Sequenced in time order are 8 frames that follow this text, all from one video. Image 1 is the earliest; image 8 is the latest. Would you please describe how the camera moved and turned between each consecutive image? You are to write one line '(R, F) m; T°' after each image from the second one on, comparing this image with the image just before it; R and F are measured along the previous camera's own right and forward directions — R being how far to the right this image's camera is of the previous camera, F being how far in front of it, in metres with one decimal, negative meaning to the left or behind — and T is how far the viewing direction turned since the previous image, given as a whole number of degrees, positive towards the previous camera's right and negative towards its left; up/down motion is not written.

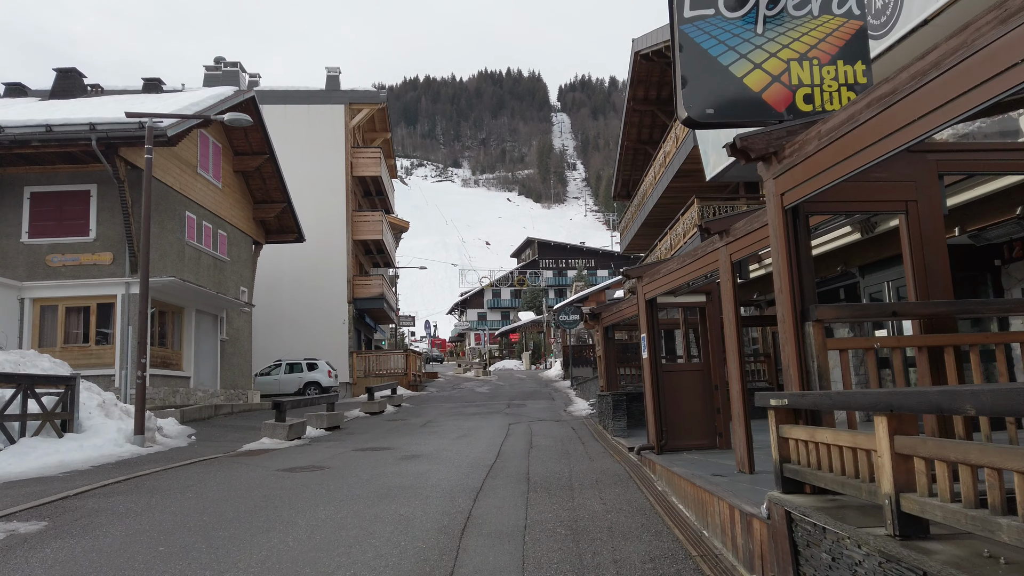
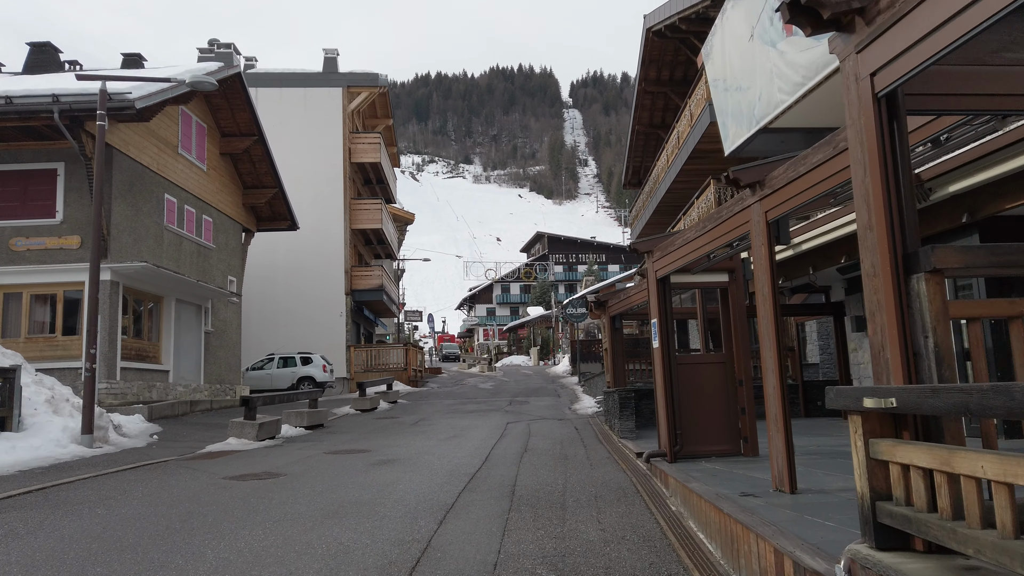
(+0.3, +1.5) m; -1°
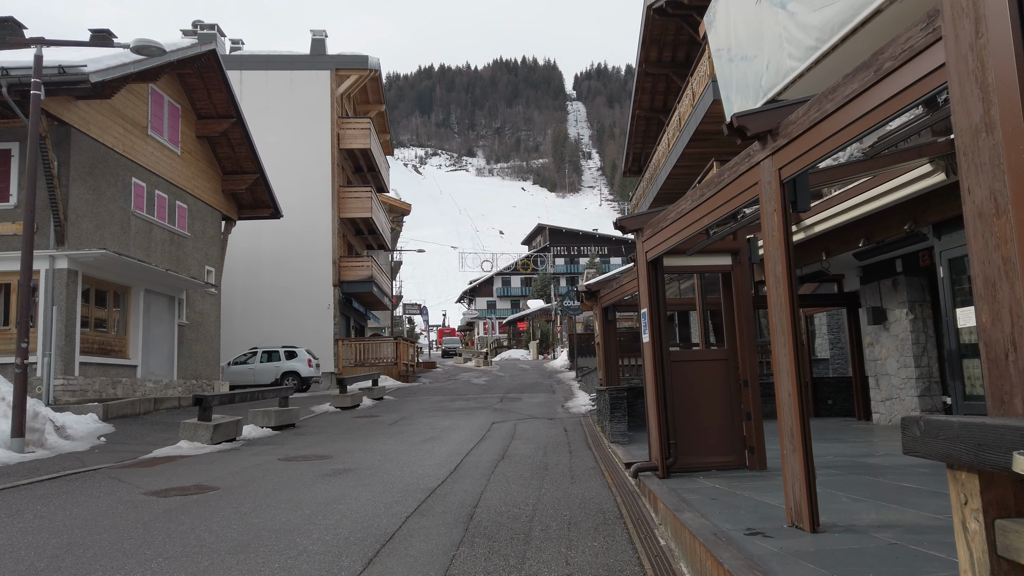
(+0.3, +1.2) m; 0°
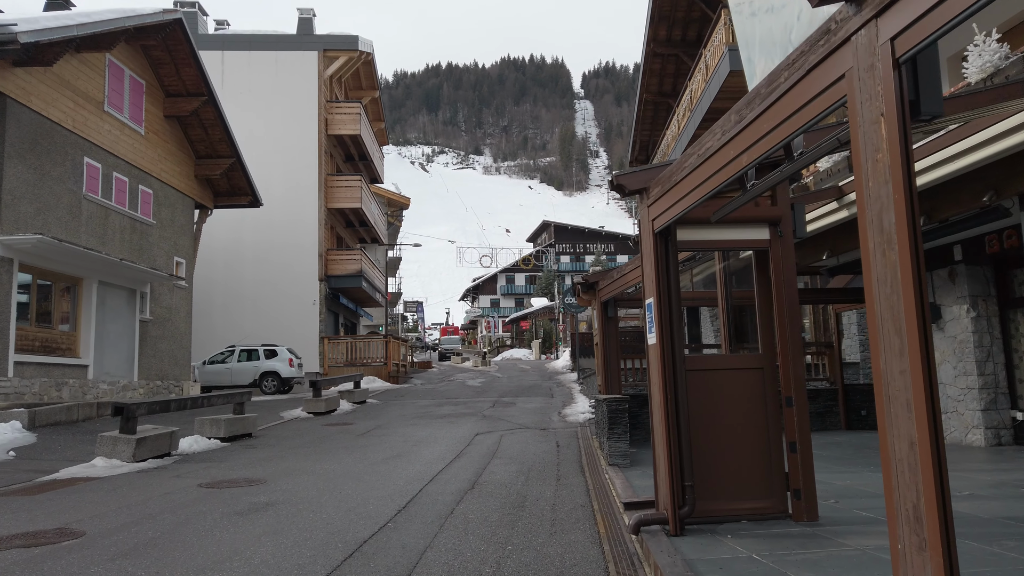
(+0.3, +1.8) m; -1°
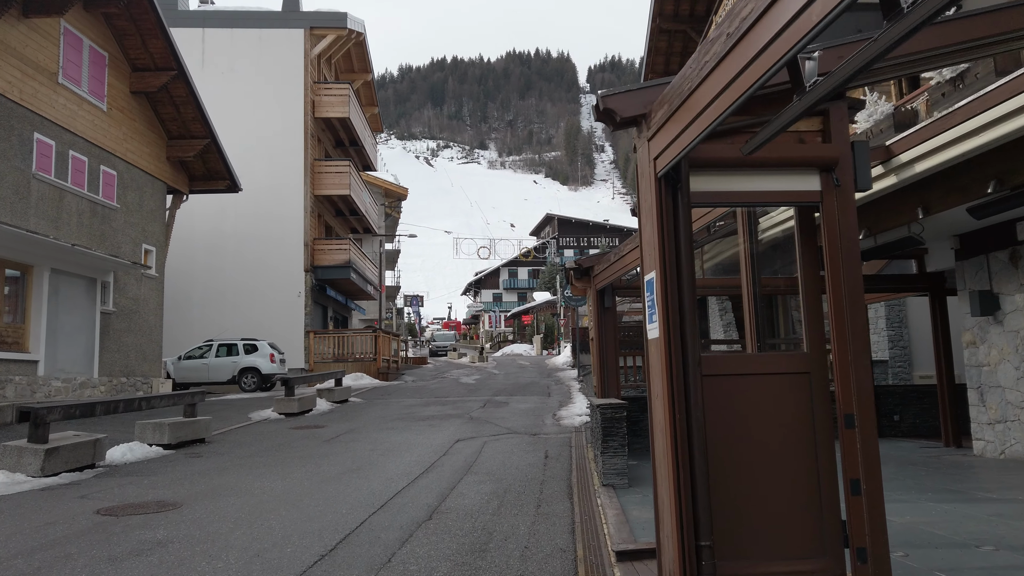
(+0.3, +1.5) m; 0°
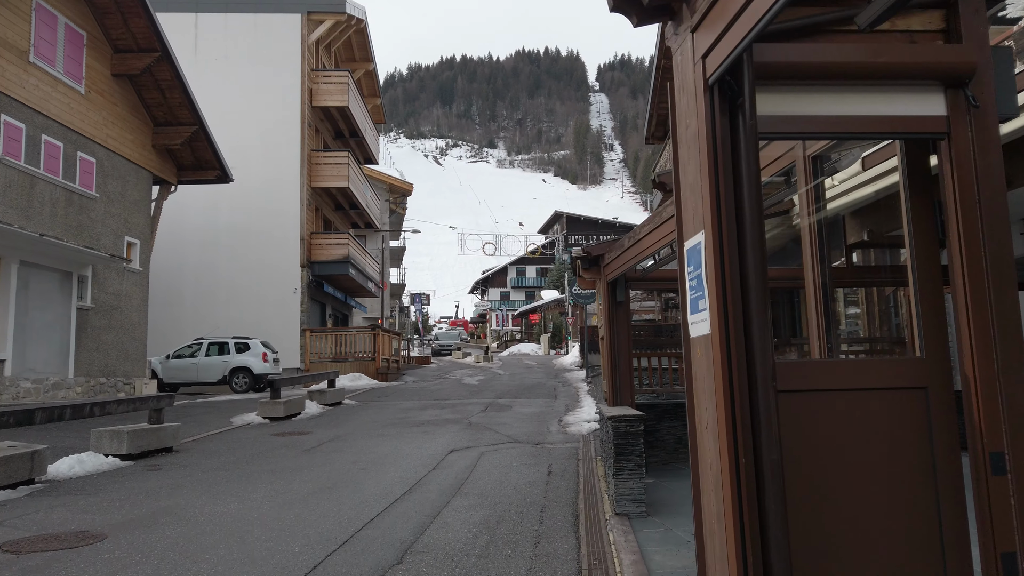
(+0.1, +1.2) m; -1°
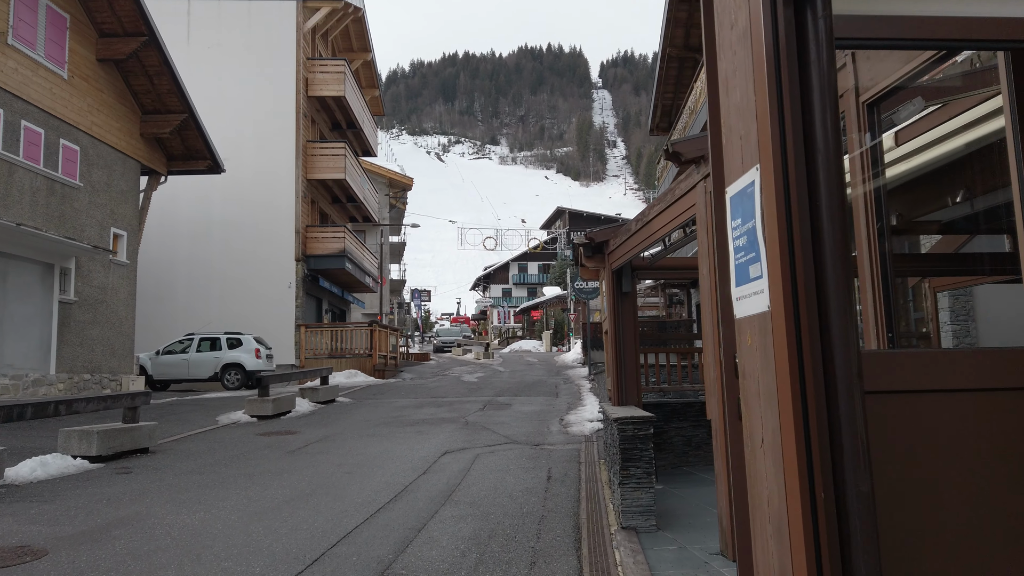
(+0.1, +0.6) m; 0°
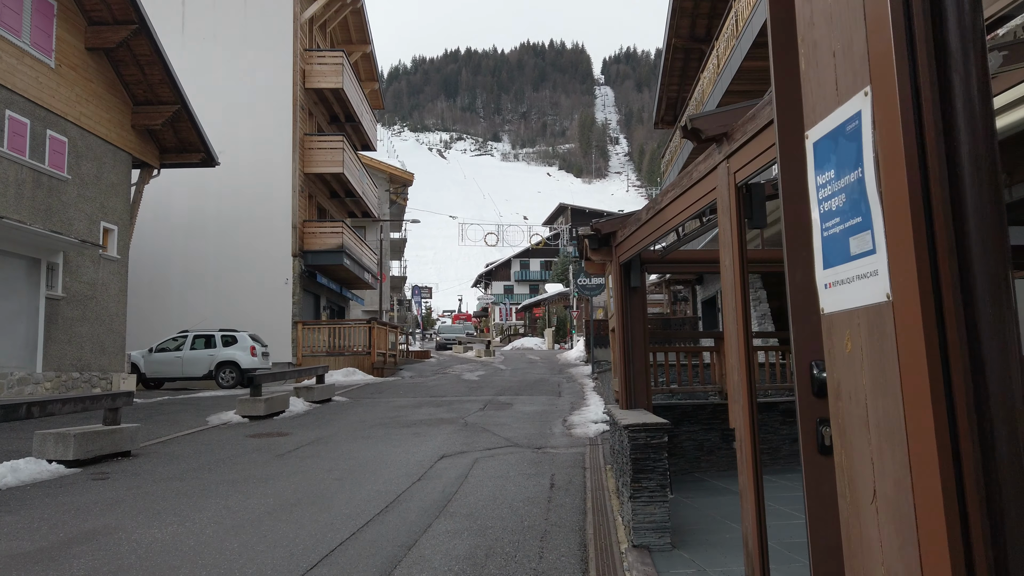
(0.0, +0.5) m; 0°
